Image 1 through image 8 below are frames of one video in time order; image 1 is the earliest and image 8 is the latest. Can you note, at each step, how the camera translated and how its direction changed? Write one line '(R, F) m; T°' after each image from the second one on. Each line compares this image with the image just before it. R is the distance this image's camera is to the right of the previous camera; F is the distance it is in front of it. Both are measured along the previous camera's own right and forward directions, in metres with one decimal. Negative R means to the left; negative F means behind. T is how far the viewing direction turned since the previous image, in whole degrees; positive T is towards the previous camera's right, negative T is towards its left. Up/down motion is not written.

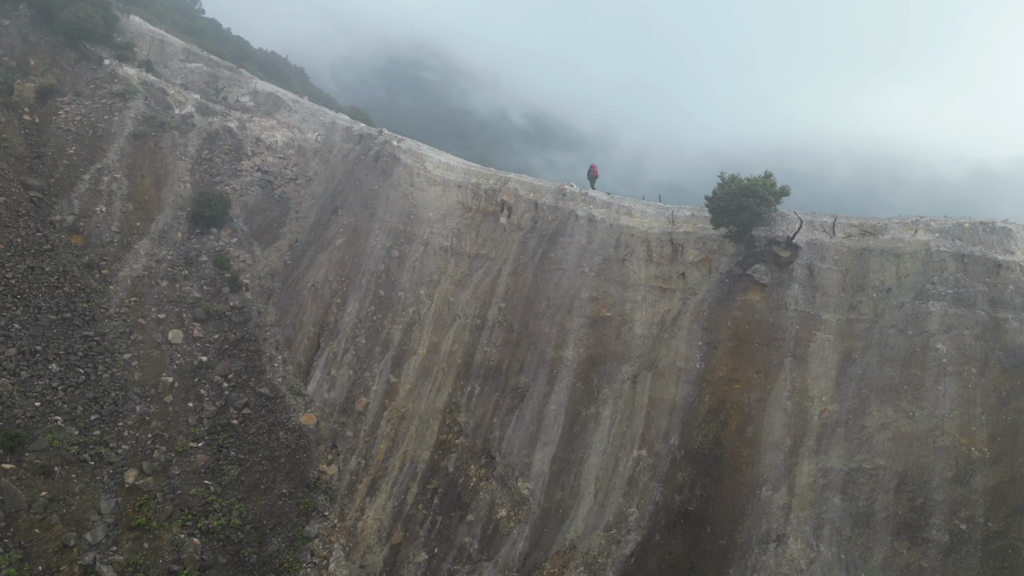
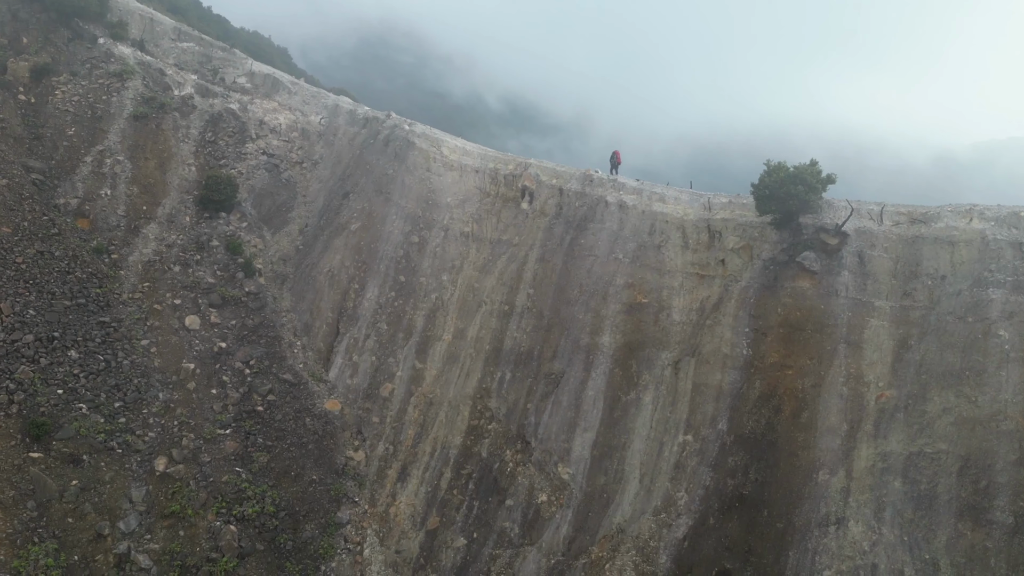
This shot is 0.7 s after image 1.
(-1.5, +0.1) m; +1°
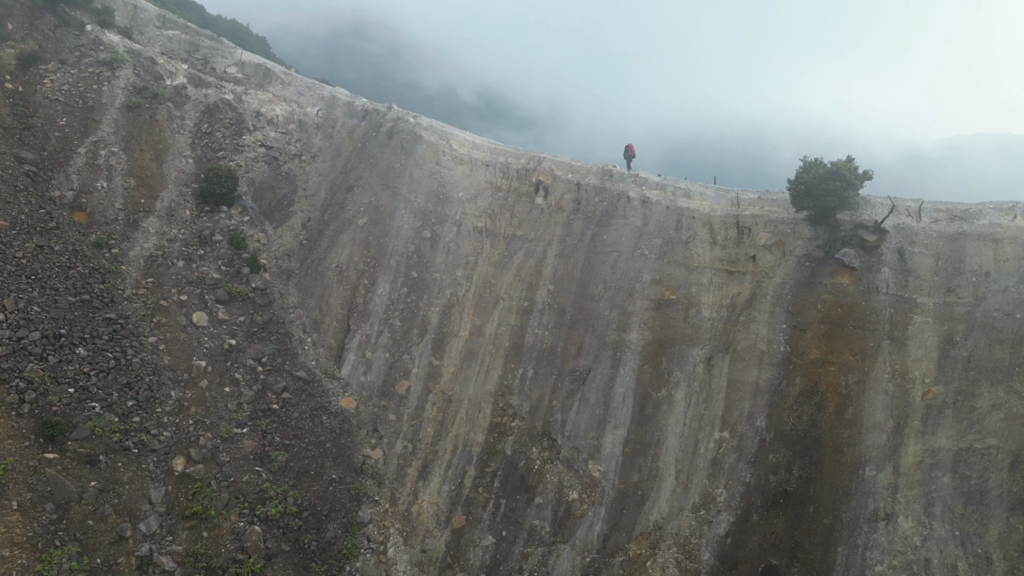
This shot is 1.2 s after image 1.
(-1.3, +0.2) m; +2°
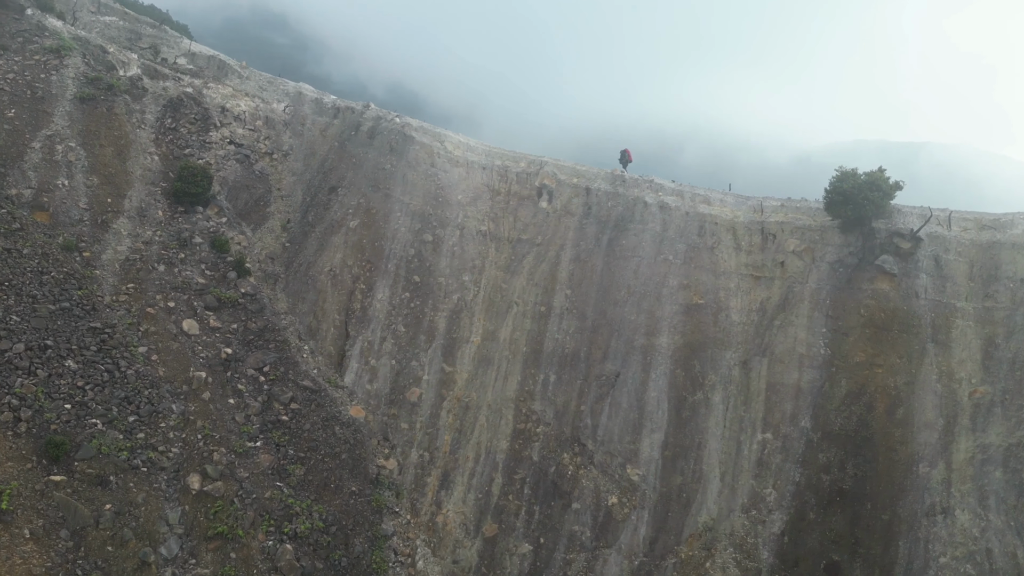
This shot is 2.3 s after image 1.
(-2.7, +0.3) m; +6°
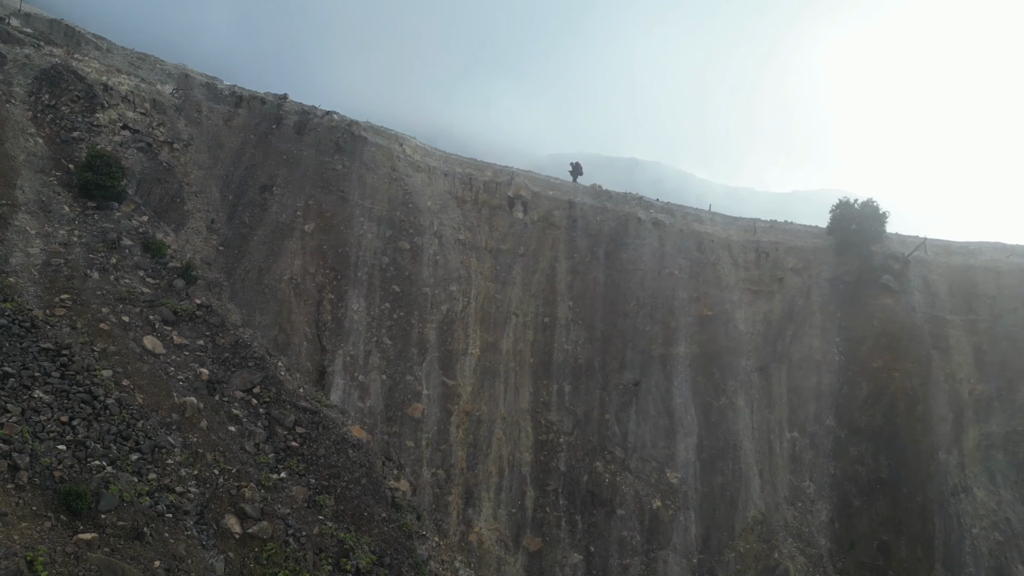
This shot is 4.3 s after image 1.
(-5.8, +0.7) m; +16°
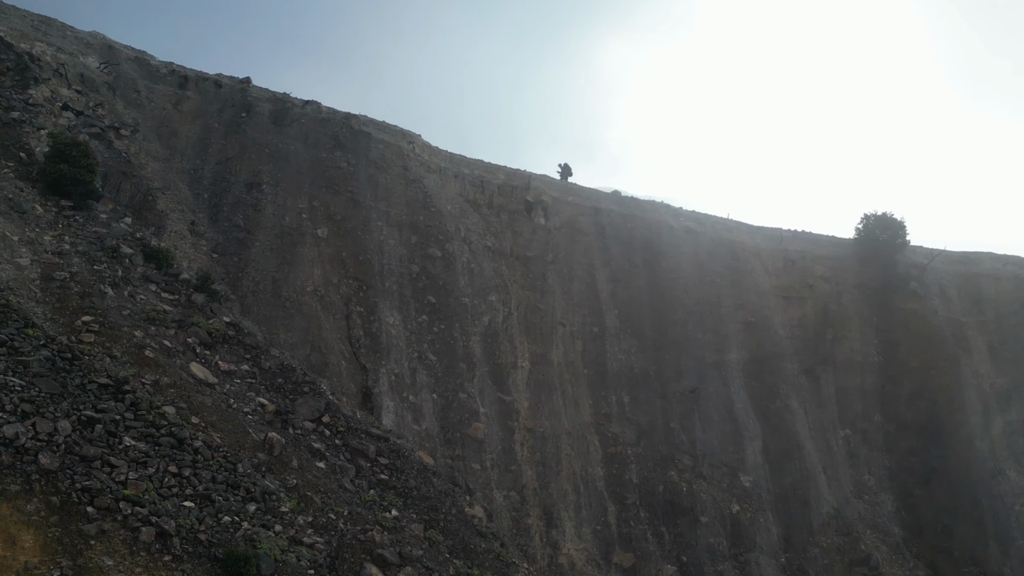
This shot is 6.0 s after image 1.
(-6.0, +1.0) m; +12°
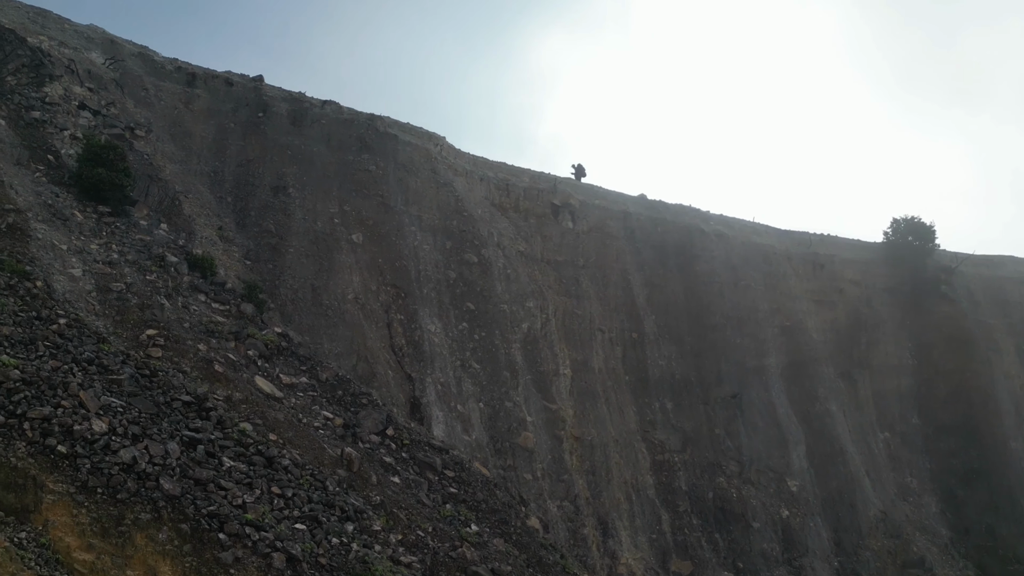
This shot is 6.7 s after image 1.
(-2.6, +0.1) m; +3°
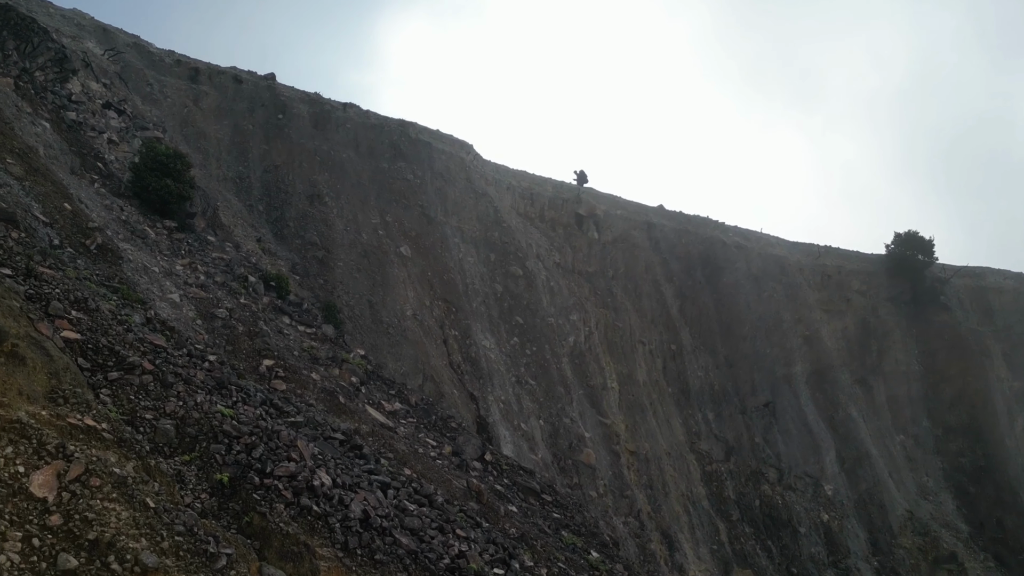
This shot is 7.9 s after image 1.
(-4.6, -0.1) m; +6°
